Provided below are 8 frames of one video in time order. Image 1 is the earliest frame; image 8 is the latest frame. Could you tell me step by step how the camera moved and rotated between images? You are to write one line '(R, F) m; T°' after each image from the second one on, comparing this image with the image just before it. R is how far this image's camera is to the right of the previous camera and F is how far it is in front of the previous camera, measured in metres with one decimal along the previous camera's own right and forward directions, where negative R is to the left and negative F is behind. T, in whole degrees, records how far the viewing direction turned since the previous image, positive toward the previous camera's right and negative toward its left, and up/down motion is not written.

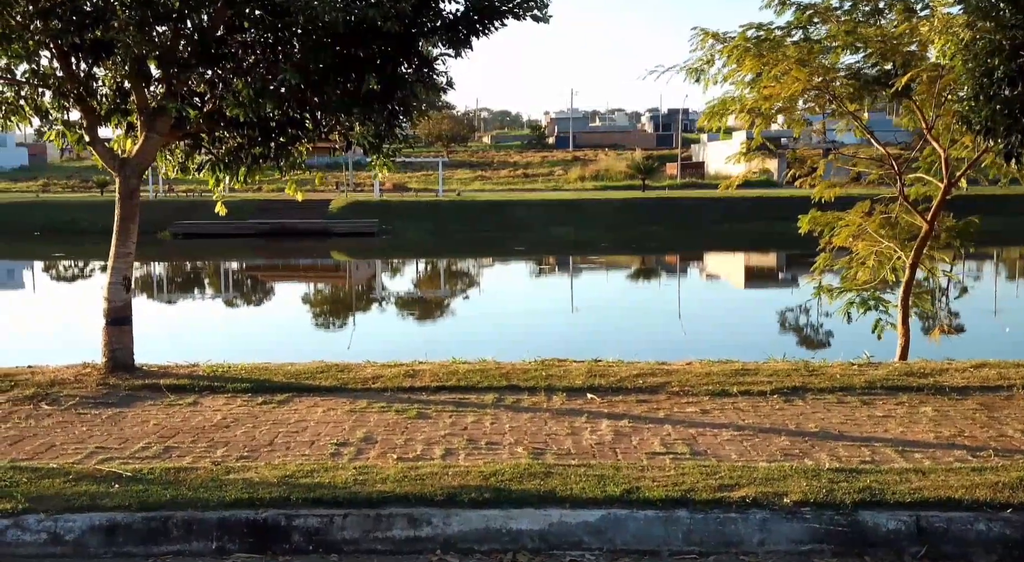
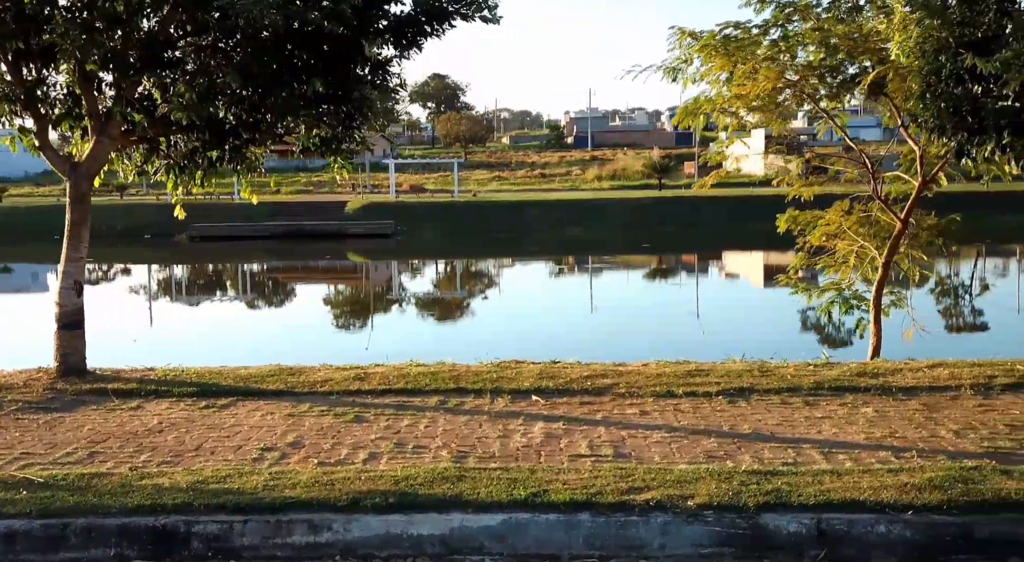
(+0.4, 0.0) m; 0°
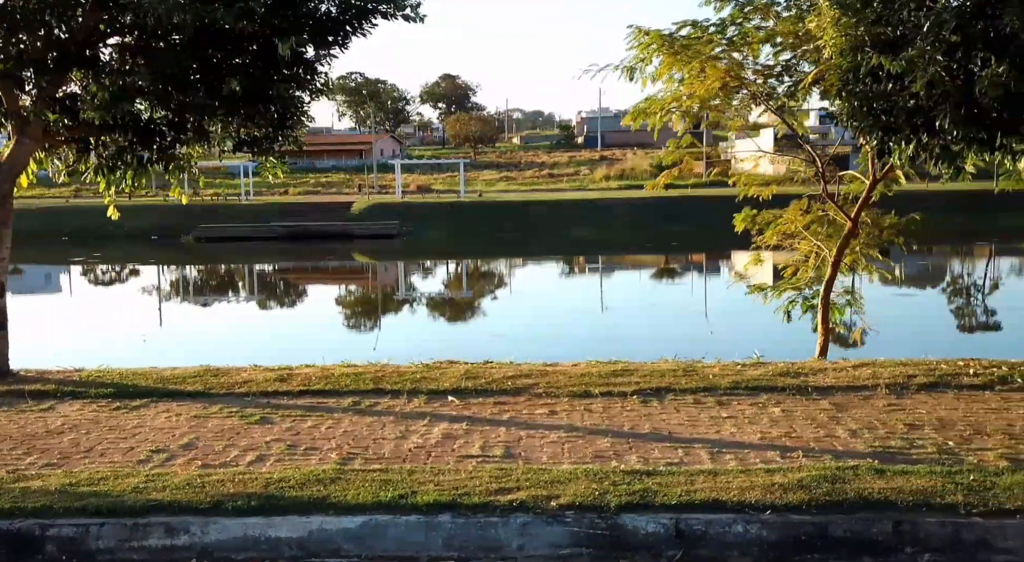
(+0.5, 0.0) m; +1°
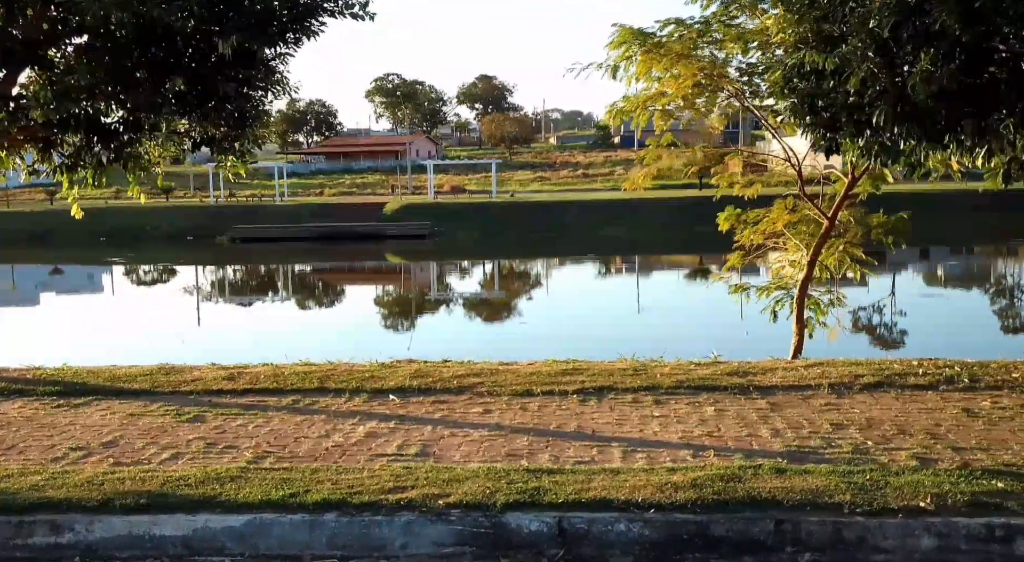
(+0.5, 0.0) m; -1°
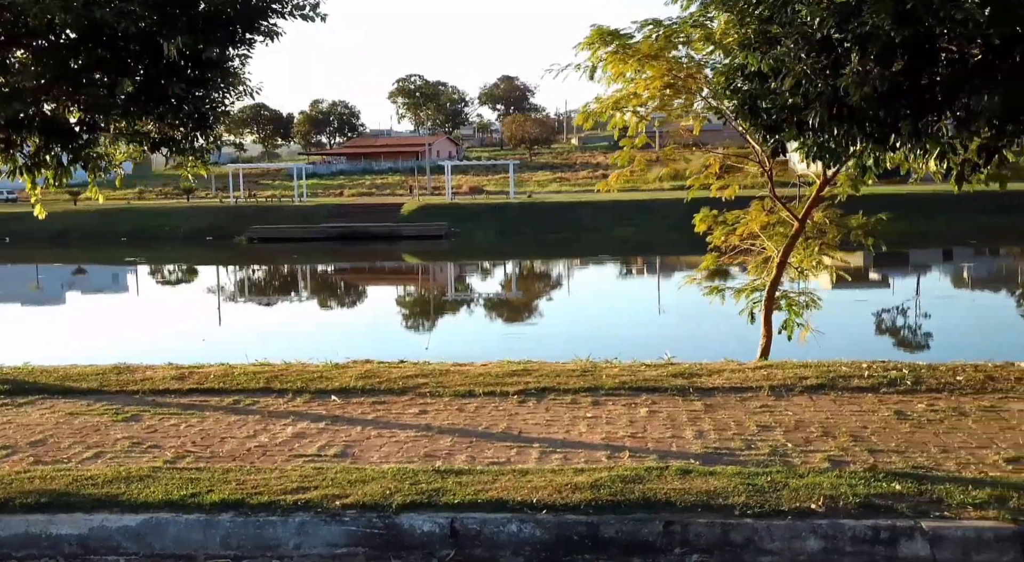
(+0.4, 0.0) m; 0°
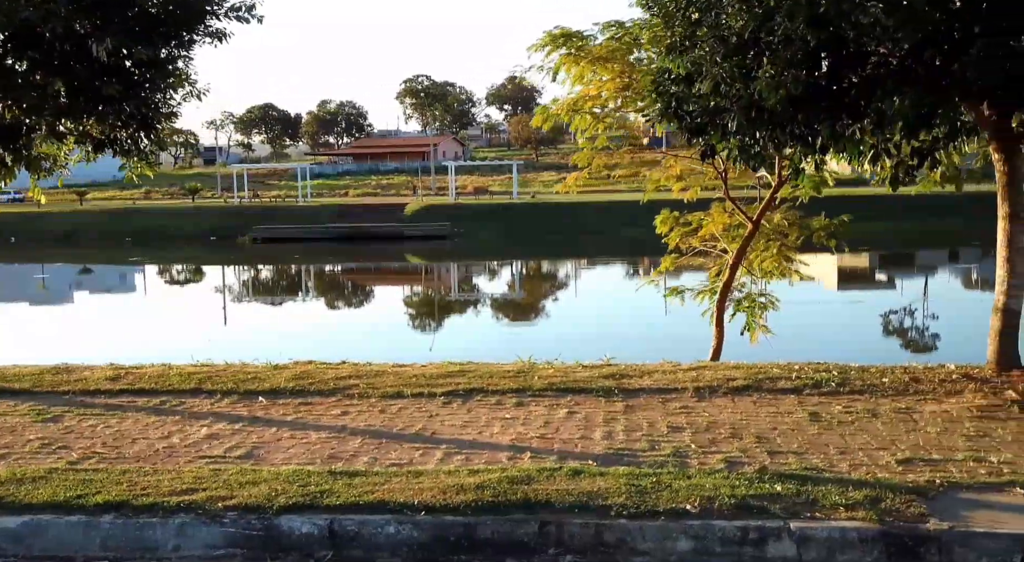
(+0.4, 0.0) m; +1°
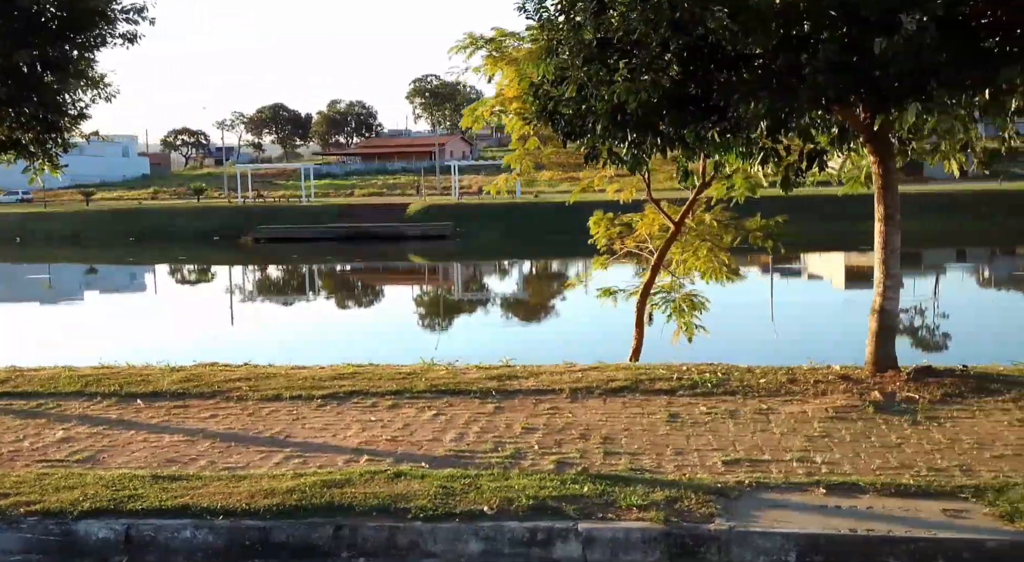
(+0.7, 0.0) m; +1°
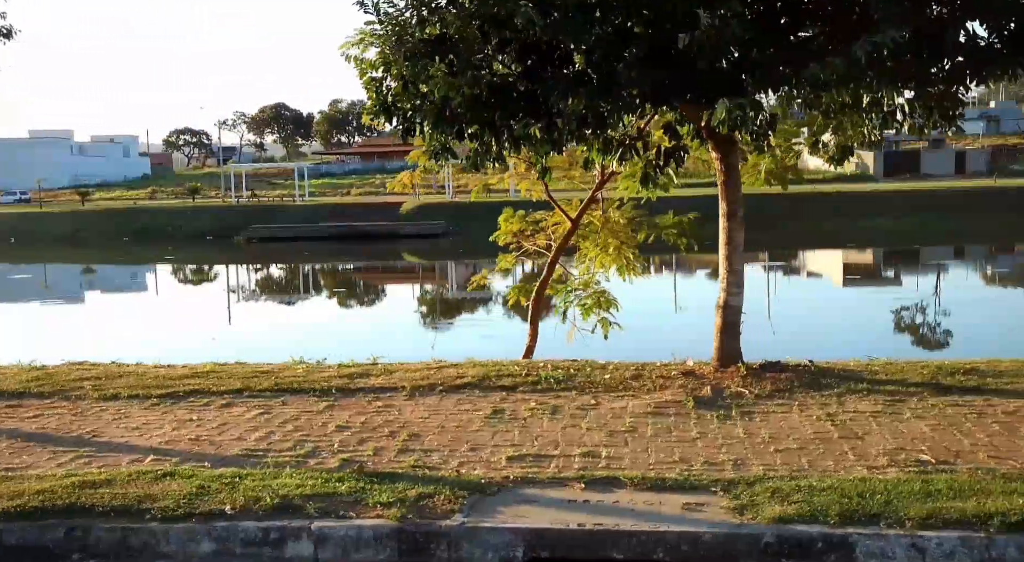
(+0.9, 0.0) m; +2°
